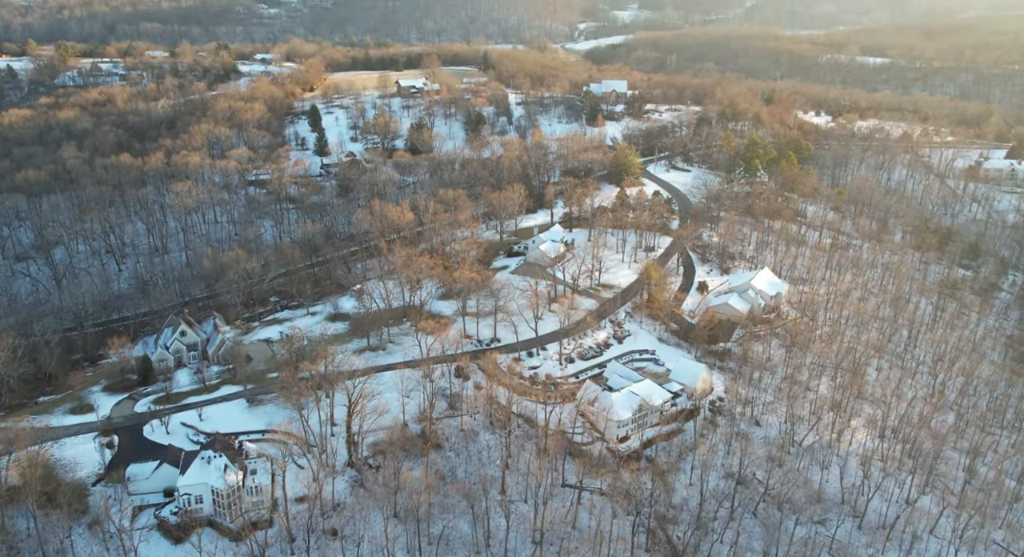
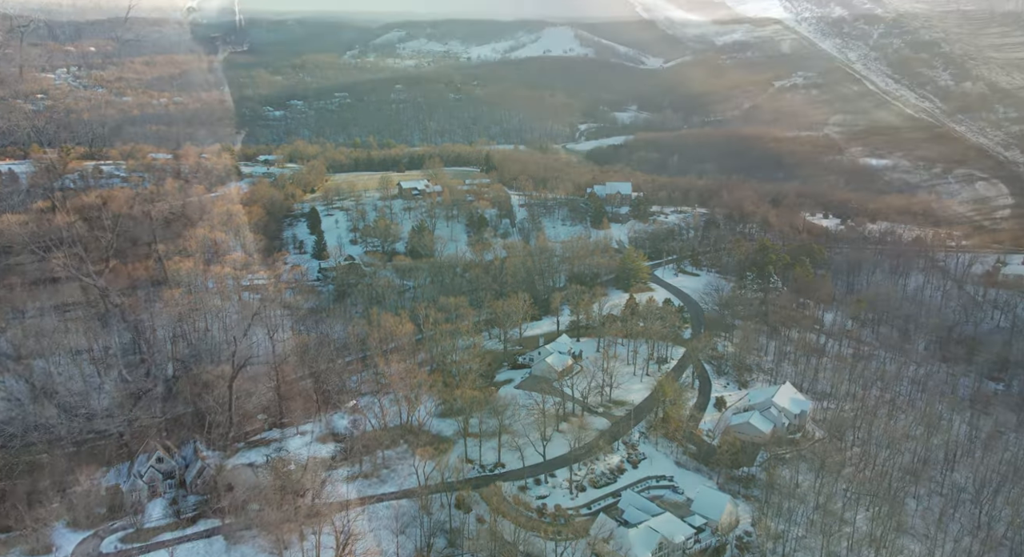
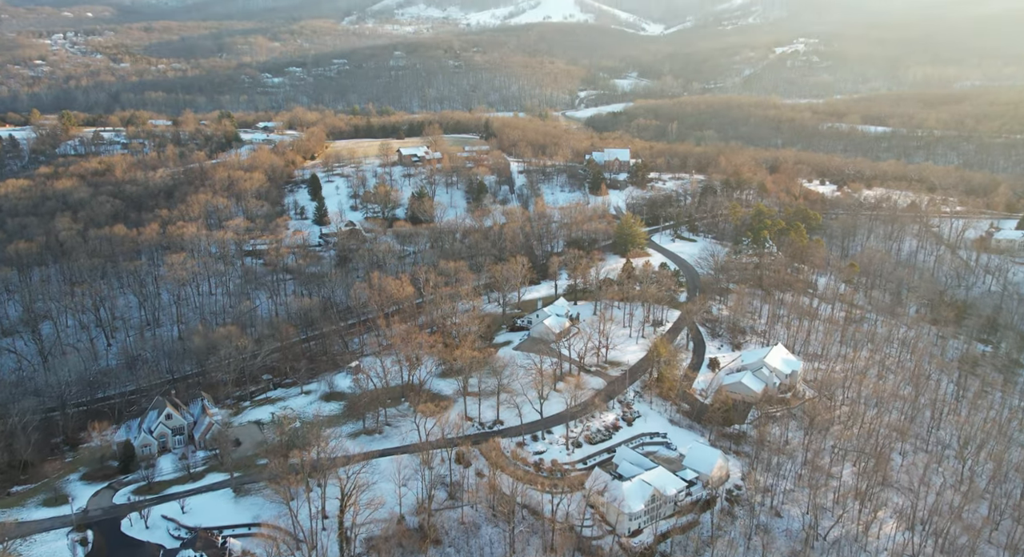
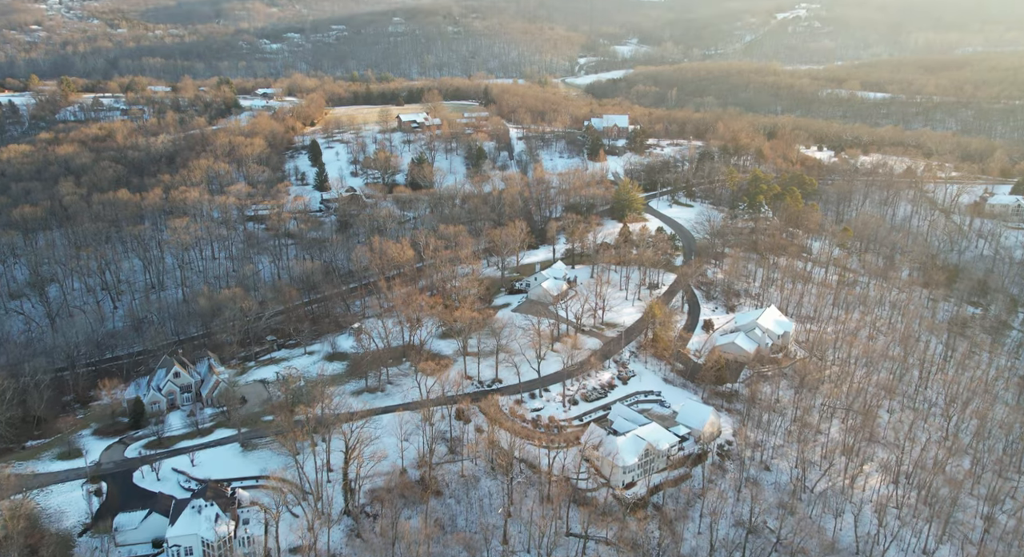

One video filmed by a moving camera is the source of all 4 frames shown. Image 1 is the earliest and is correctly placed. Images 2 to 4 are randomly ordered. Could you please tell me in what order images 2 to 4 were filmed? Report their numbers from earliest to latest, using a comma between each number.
4, 3, 2
